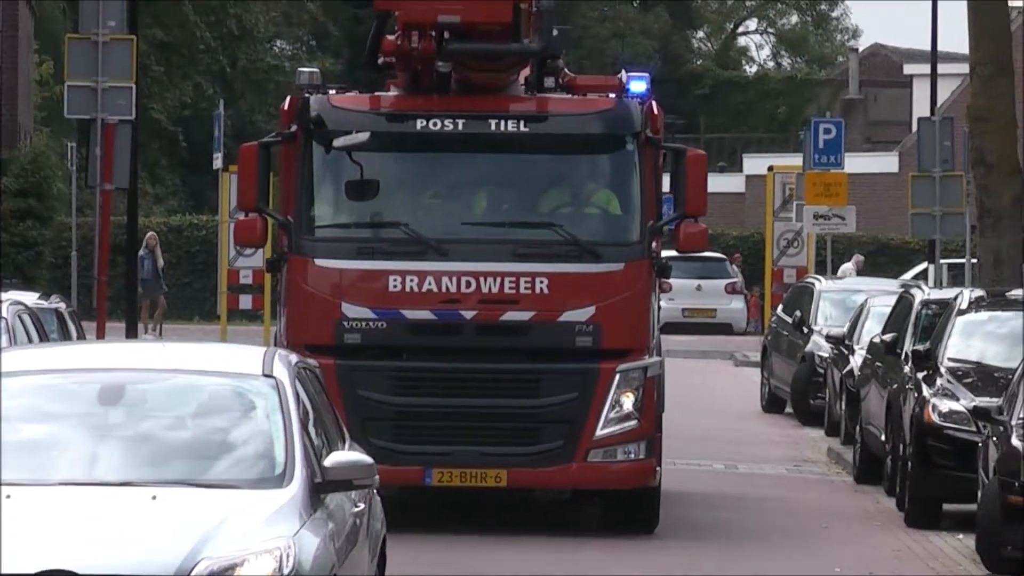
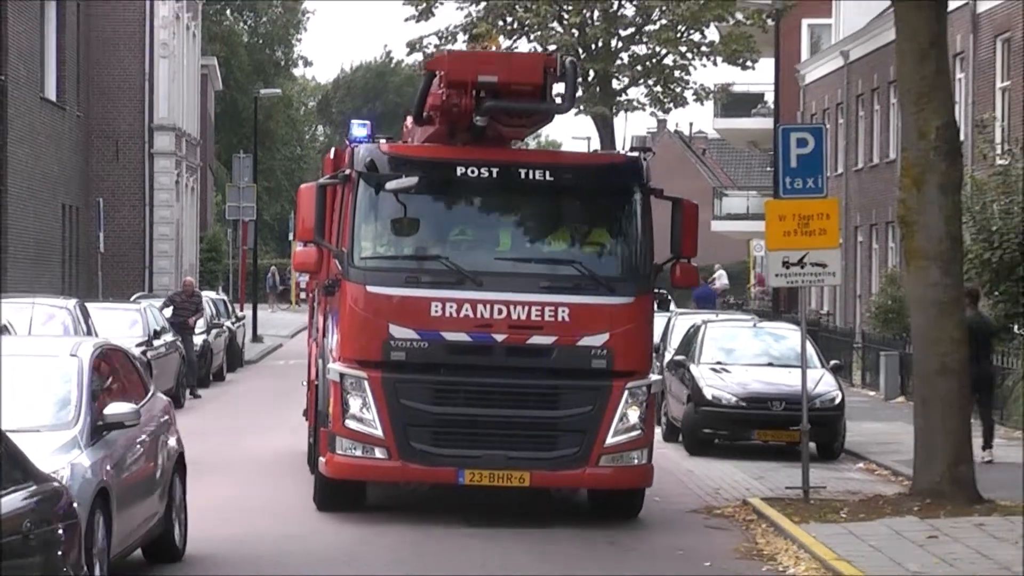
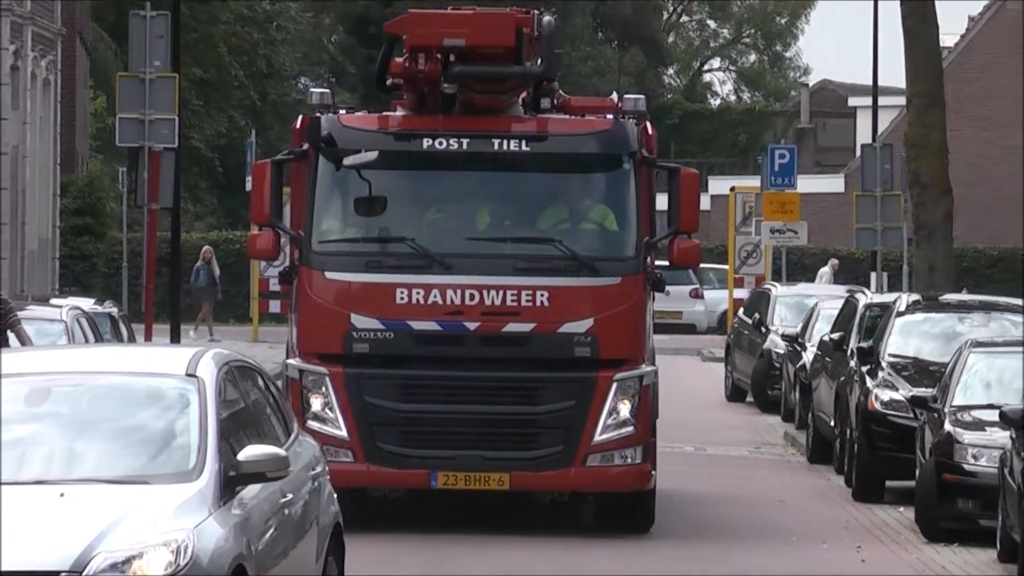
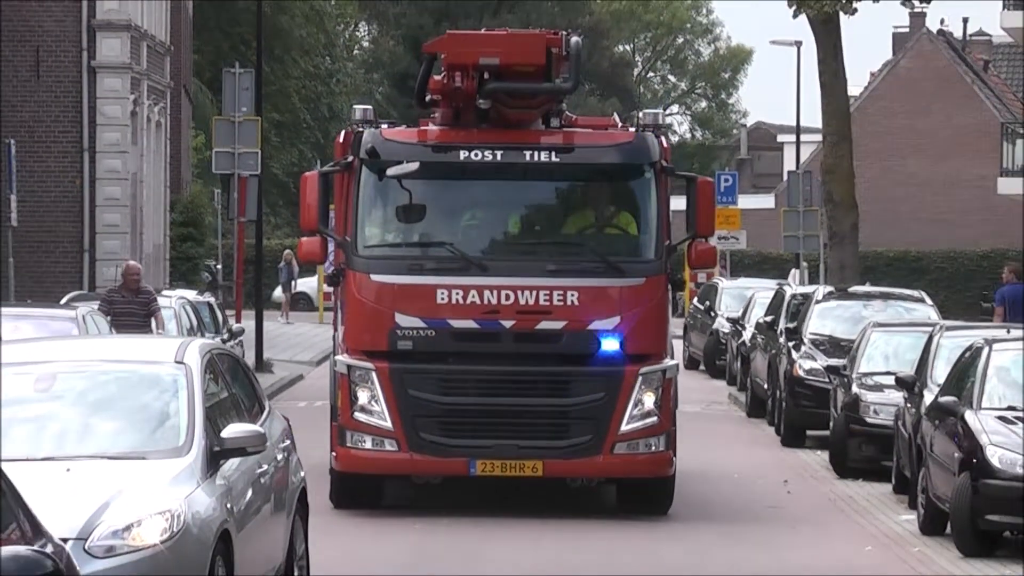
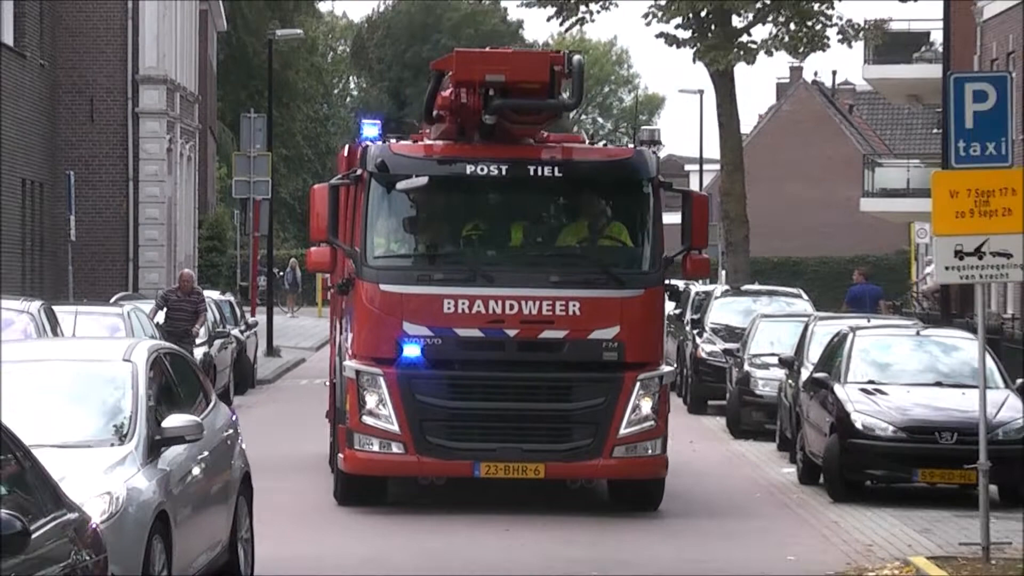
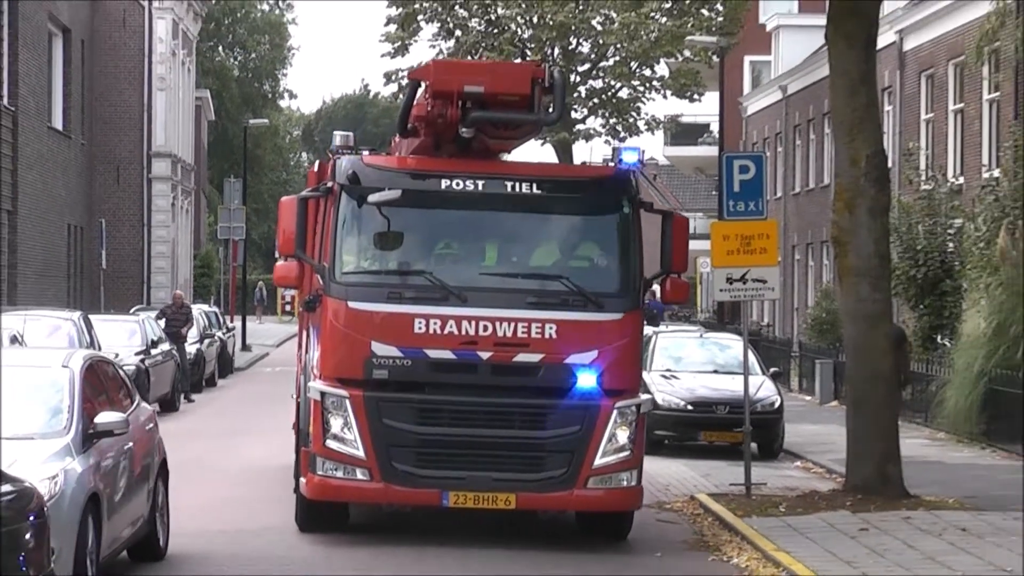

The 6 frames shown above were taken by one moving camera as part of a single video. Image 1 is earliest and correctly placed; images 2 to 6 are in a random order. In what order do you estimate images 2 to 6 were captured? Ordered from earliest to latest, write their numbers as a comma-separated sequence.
3, 4, 5, 2, 6
